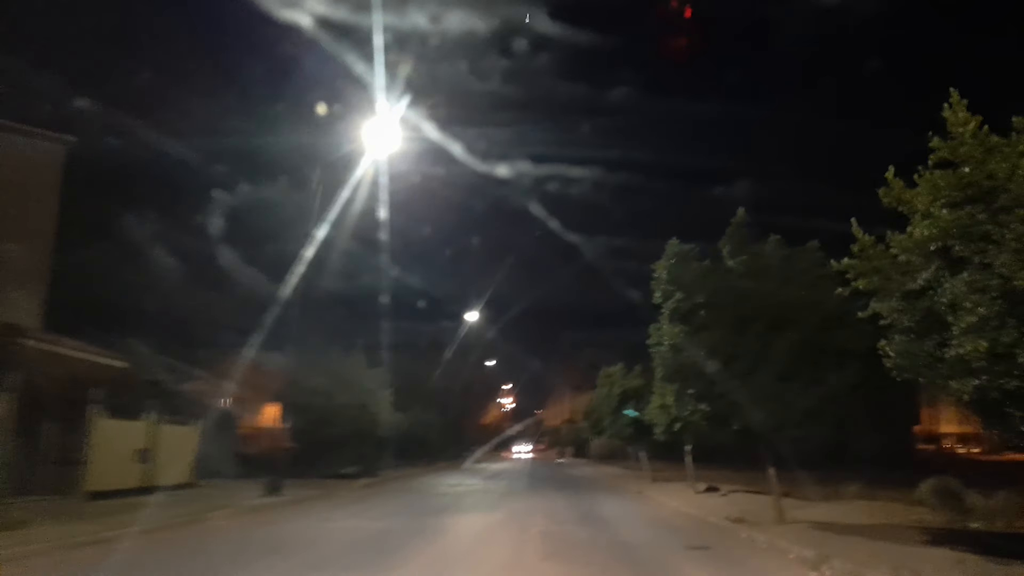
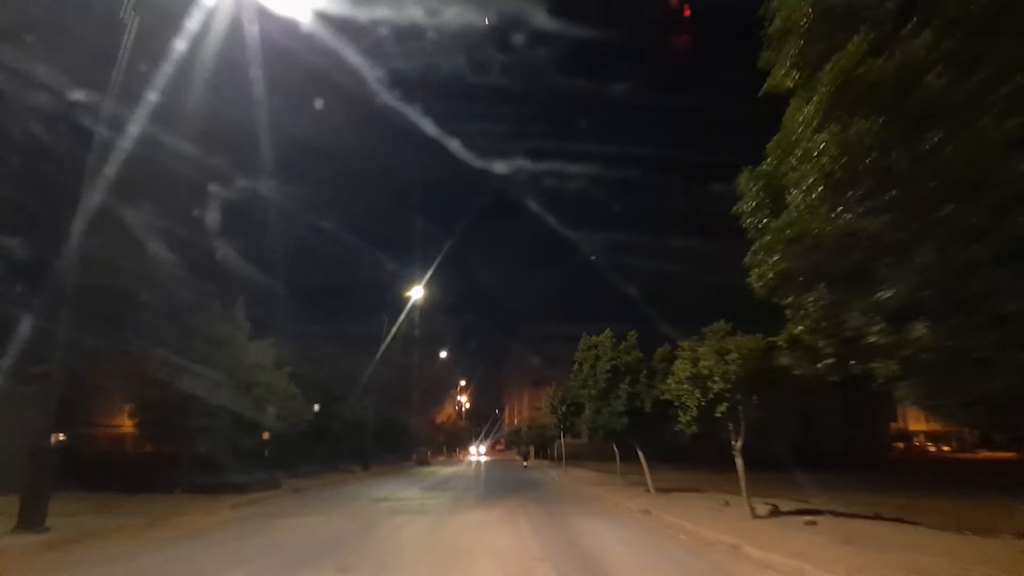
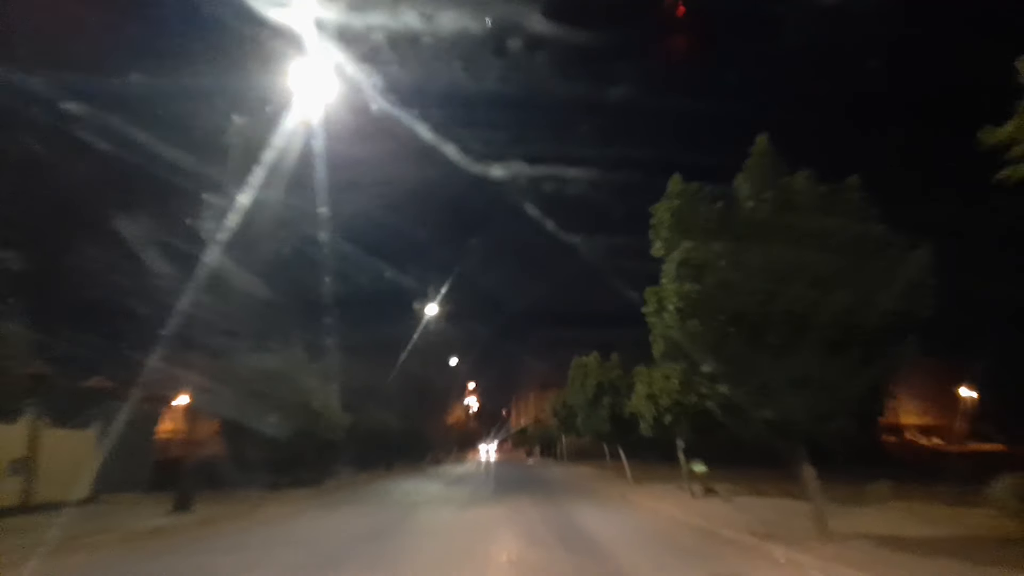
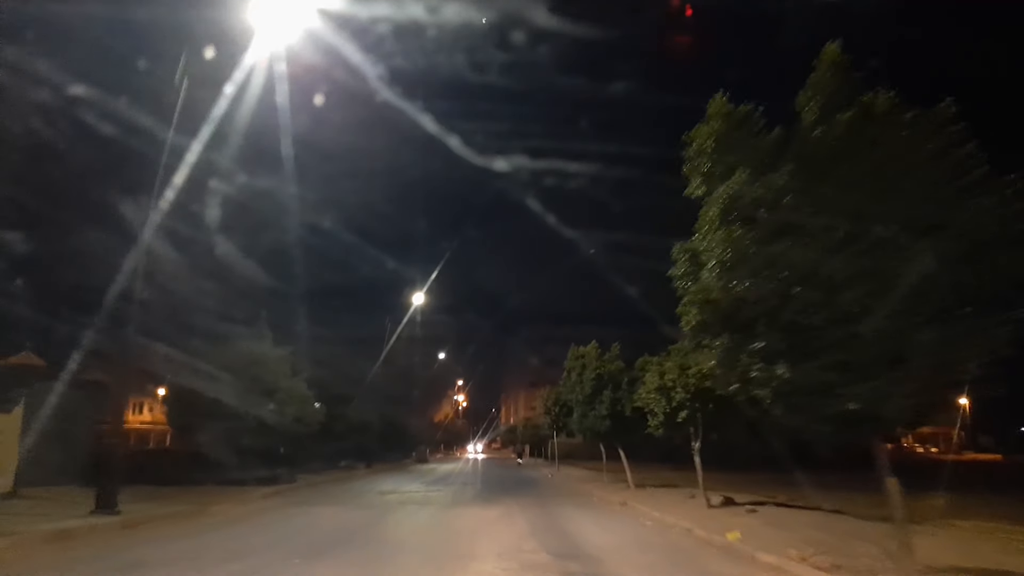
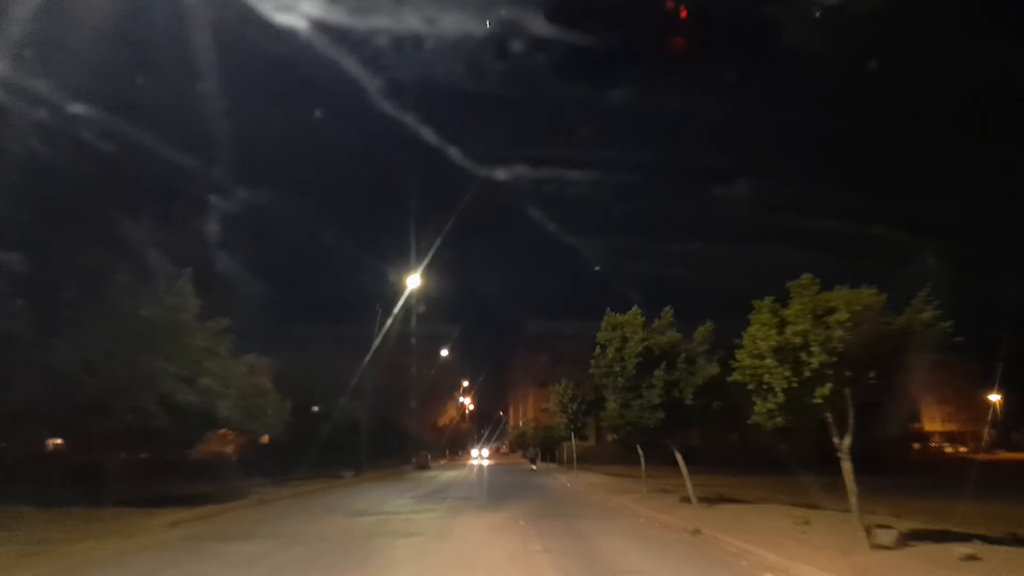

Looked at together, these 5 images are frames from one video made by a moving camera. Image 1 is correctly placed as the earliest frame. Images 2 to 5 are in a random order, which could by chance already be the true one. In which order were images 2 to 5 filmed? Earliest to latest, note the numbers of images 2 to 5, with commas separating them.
3, 4, 2, 5
